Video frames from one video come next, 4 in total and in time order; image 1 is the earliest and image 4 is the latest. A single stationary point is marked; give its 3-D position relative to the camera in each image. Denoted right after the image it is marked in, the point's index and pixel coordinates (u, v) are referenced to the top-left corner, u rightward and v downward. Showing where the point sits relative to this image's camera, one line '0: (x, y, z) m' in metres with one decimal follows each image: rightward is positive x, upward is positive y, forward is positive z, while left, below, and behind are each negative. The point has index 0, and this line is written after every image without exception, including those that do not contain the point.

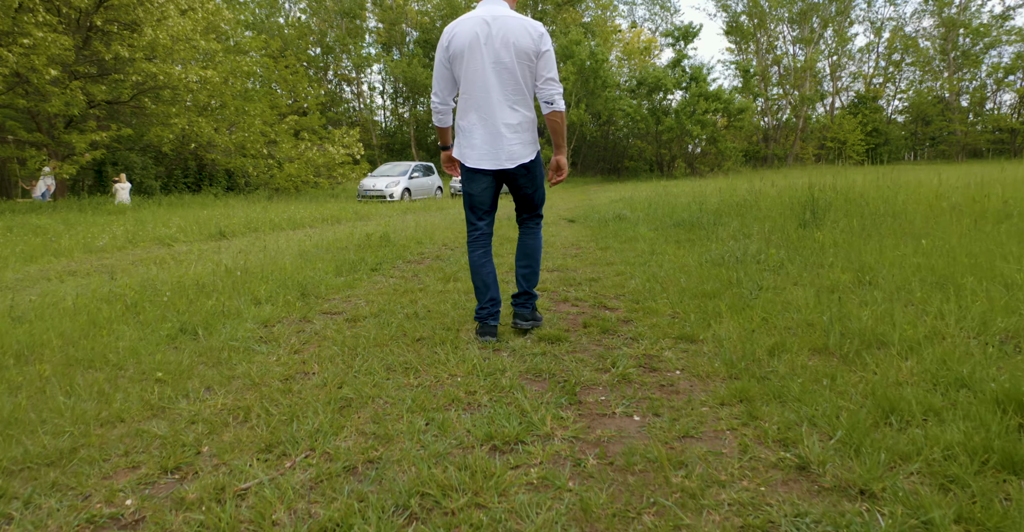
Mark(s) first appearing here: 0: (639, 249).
0: (+1.4, +0.2, +7.5) m
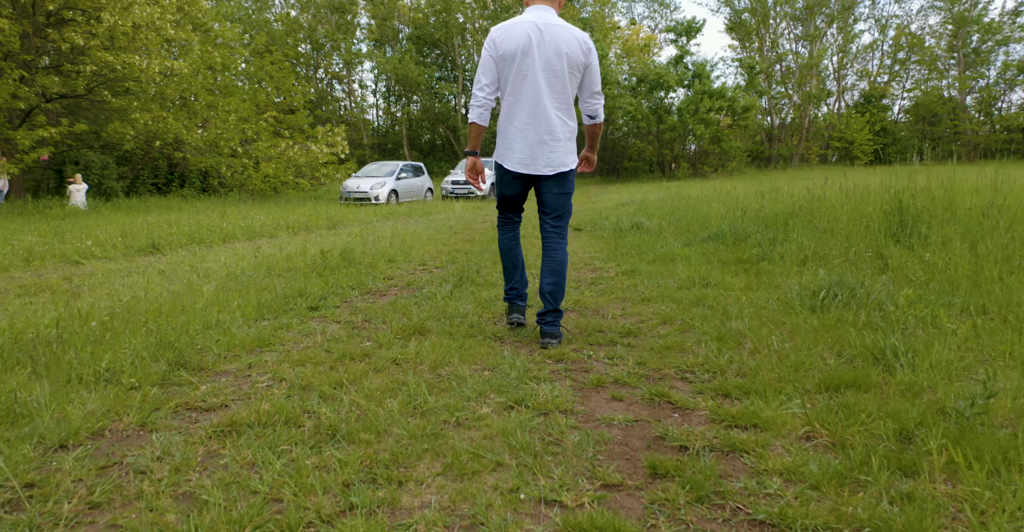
0: (+1.4, -0.1, +5.5) m
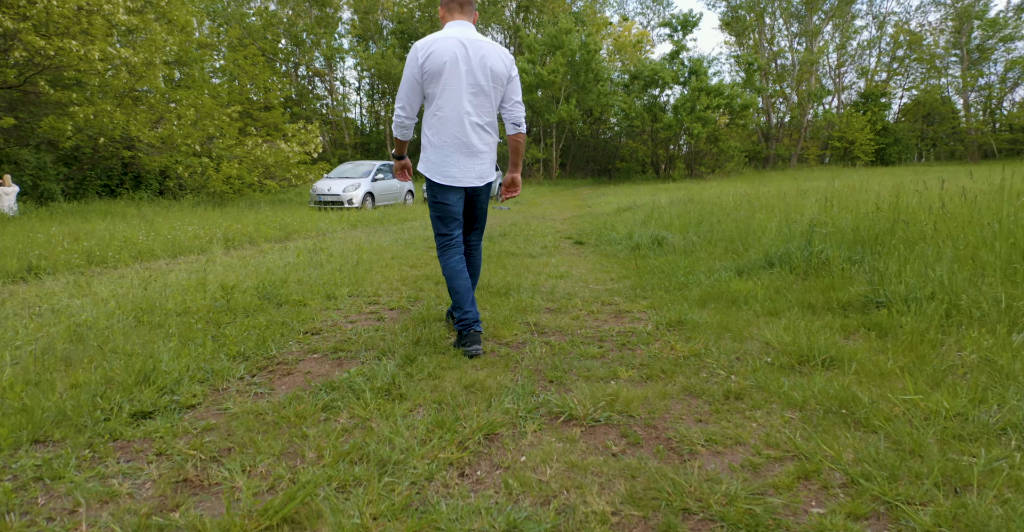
0: (+1.3, -0.3, +3.5) m
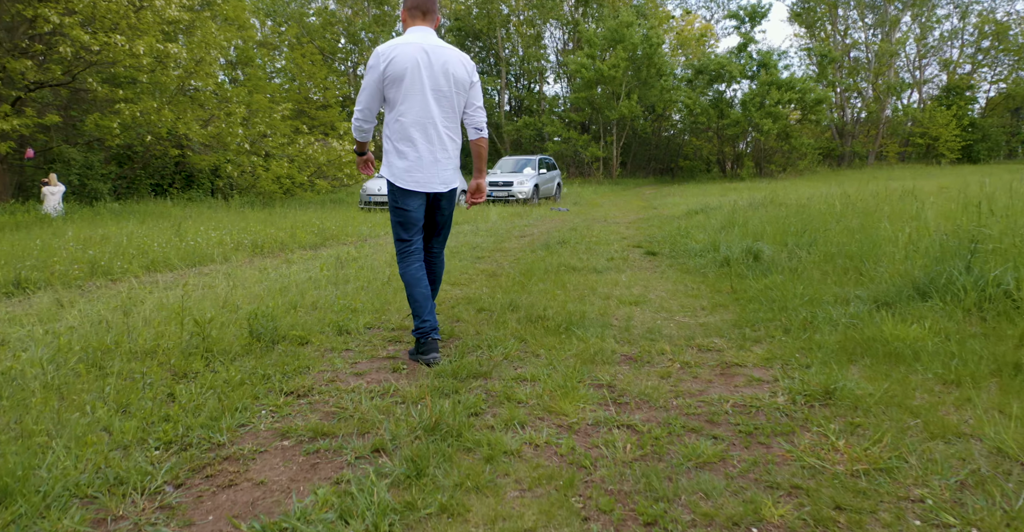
0: (+1.5, -0.5, +2.1) m
